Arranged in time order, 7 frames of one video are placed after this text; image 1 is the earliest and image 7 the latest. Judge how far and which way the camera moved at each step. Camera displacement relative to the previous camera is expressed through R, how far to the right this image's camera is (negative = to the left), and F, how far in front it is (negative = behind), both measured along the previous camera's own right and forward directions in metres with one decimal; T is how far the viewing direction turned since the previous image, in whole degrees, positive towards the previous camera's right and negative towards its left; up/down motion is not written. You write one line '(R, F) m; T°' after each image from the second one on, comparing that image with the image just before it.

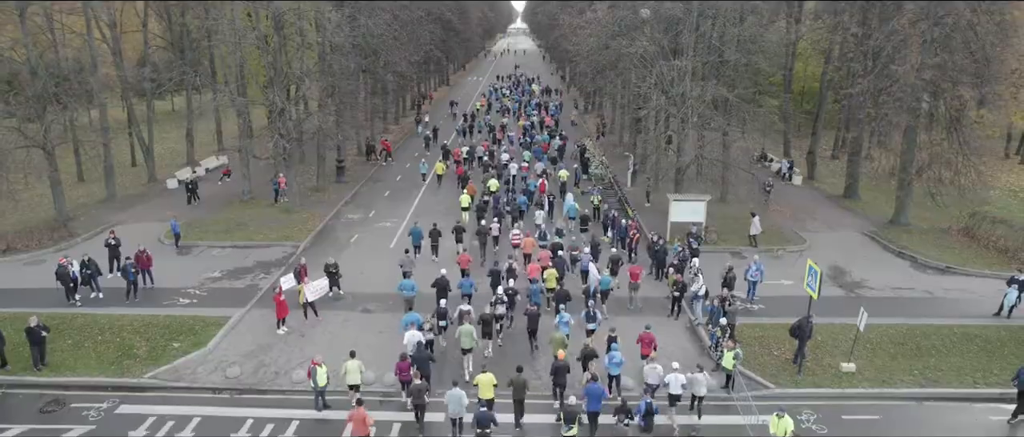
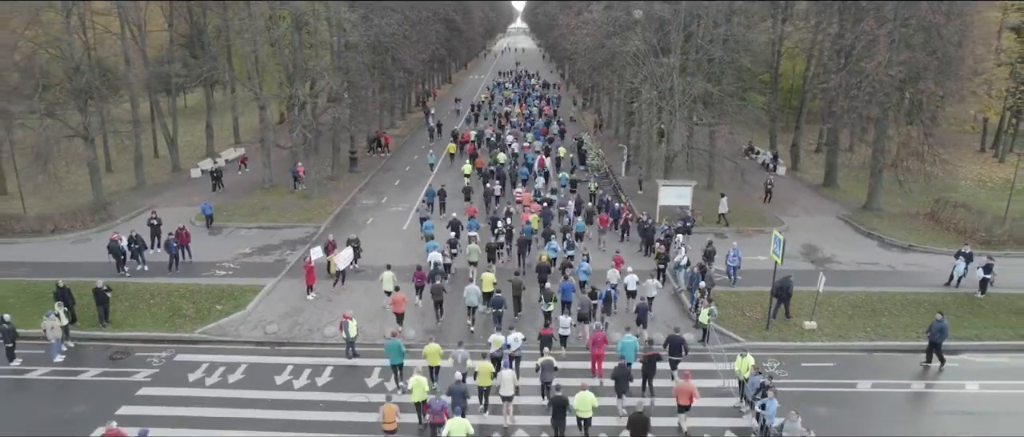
(-0.2, -2.5) m; 0°
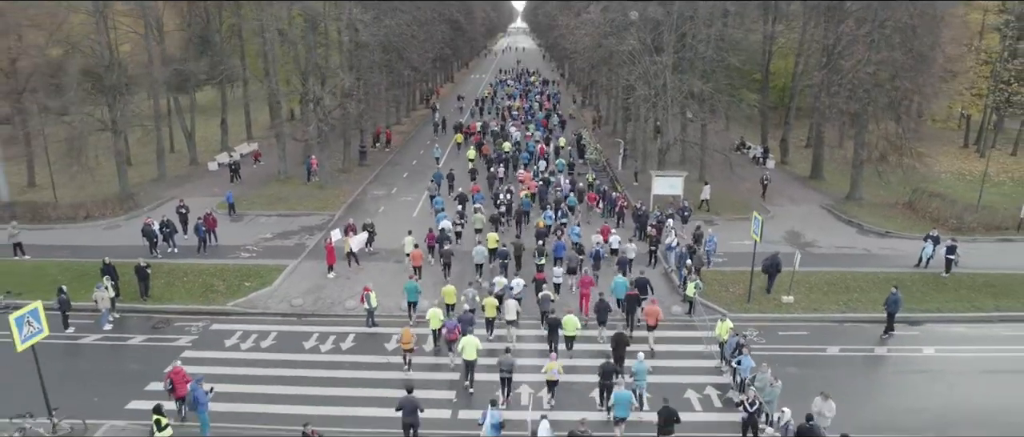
(-0.2, -1.9) m; 0°
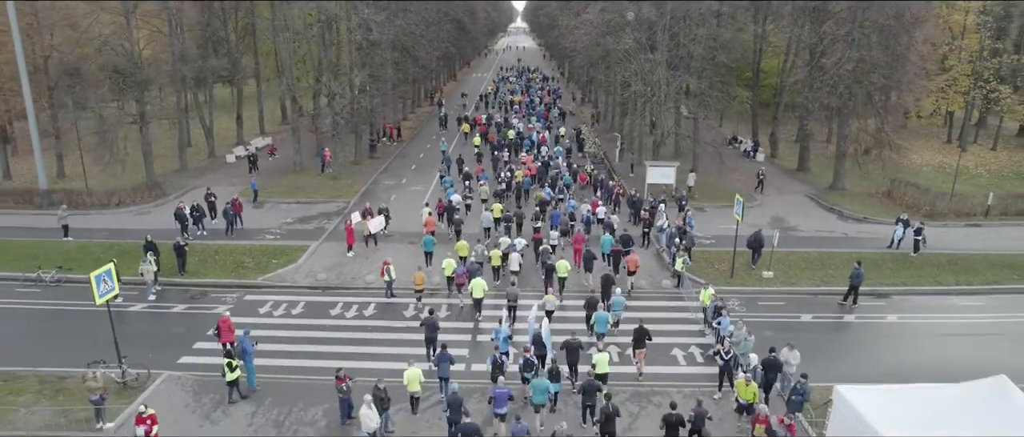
(-0.2, -2.2) m; 0°
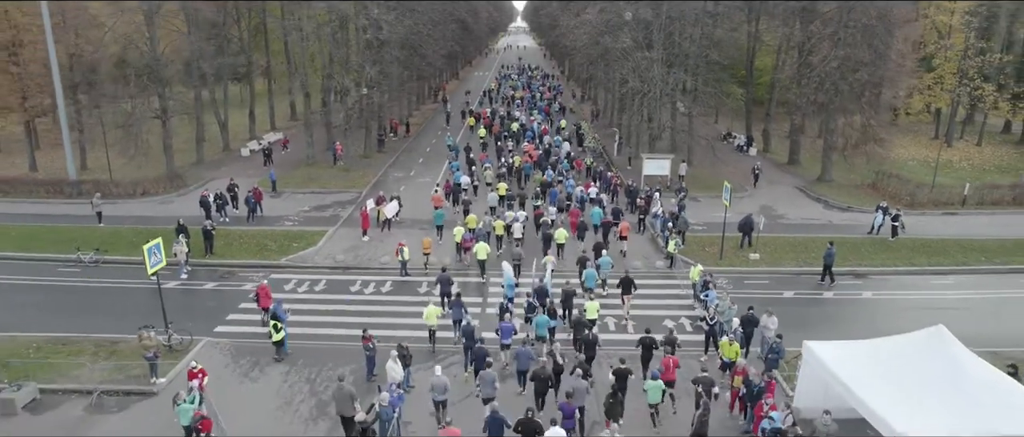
(-0.2, -1.8) m; 0°
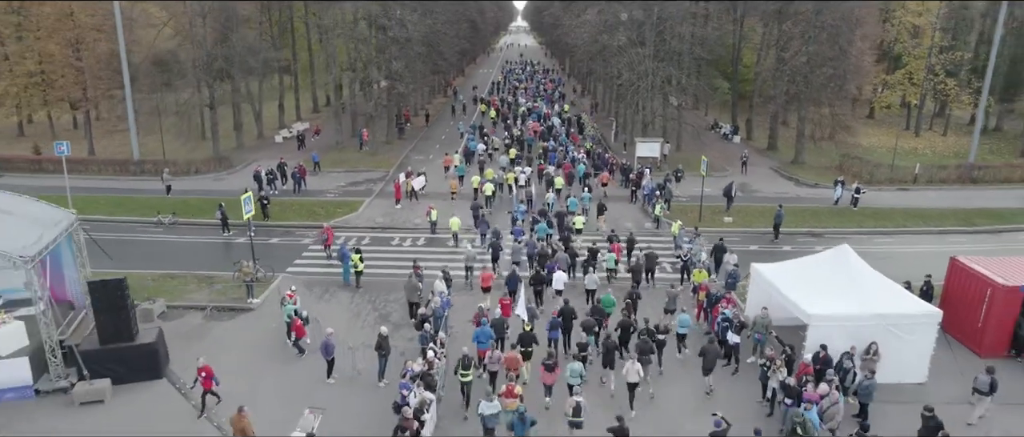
(-0.6, -4.8) m; 0°
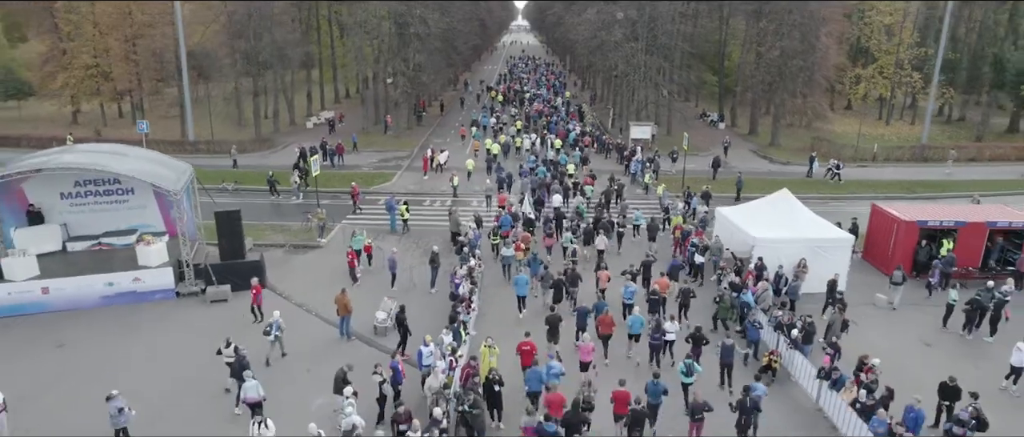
(-0.7, -5.5) m; 0°
